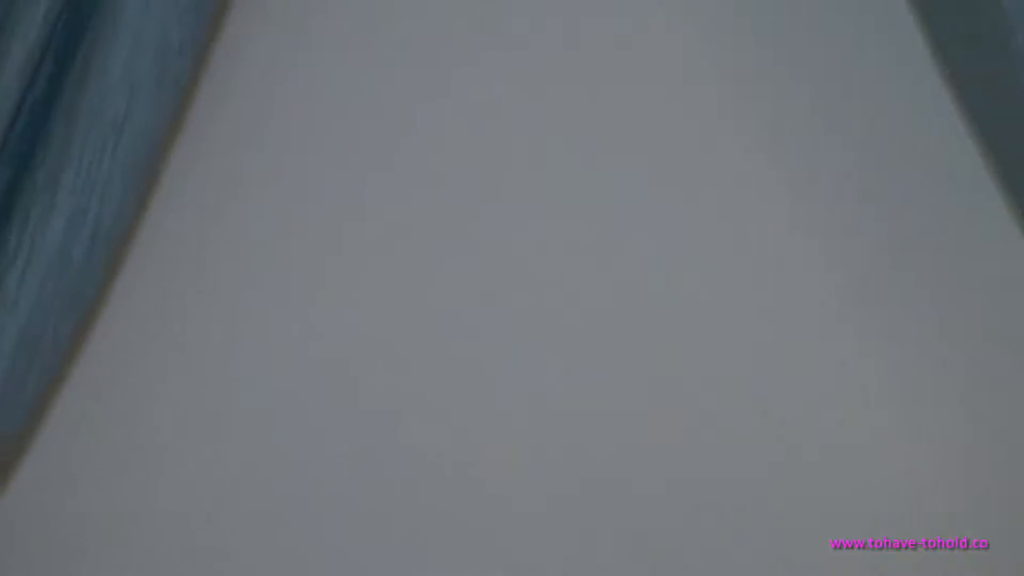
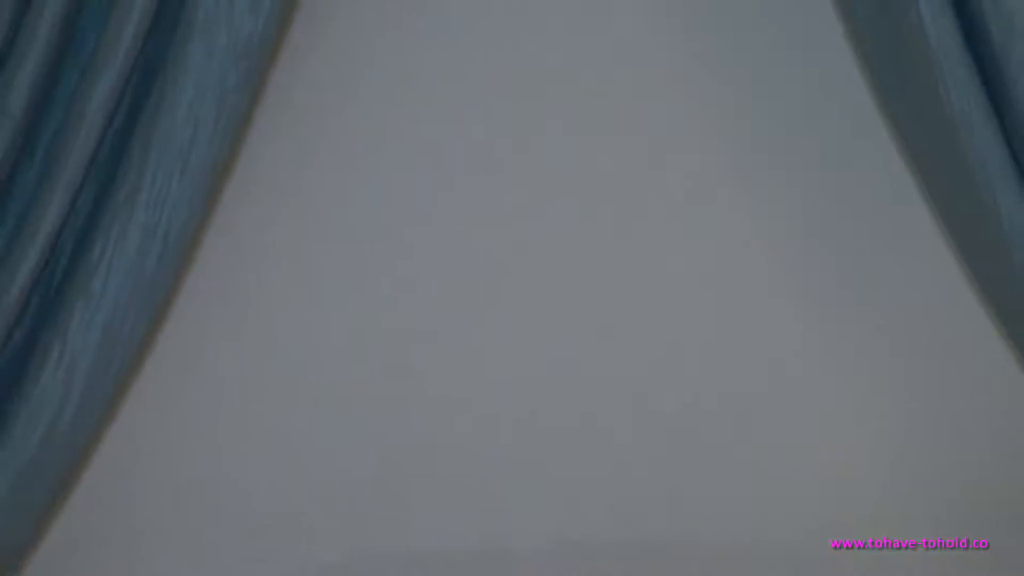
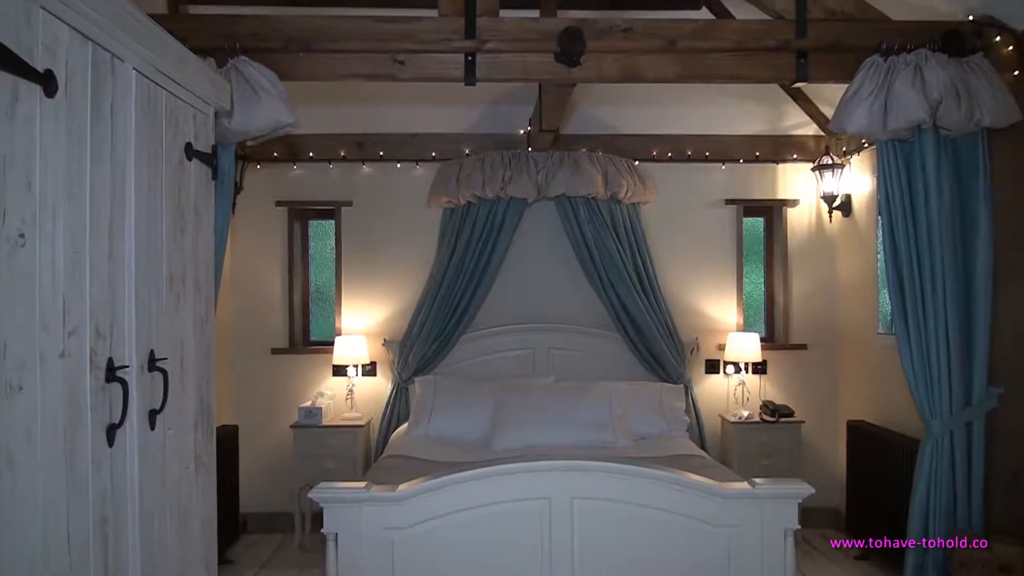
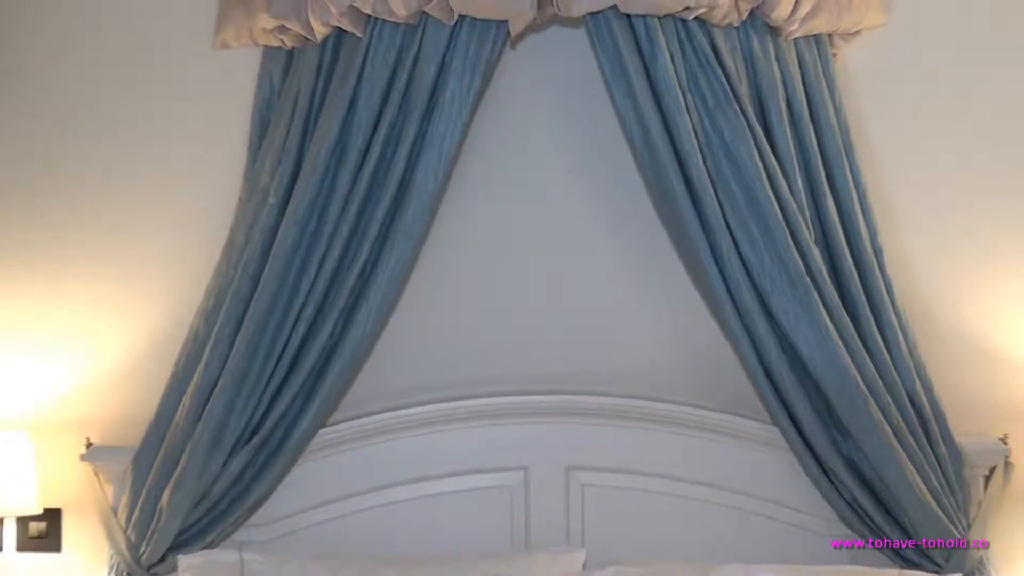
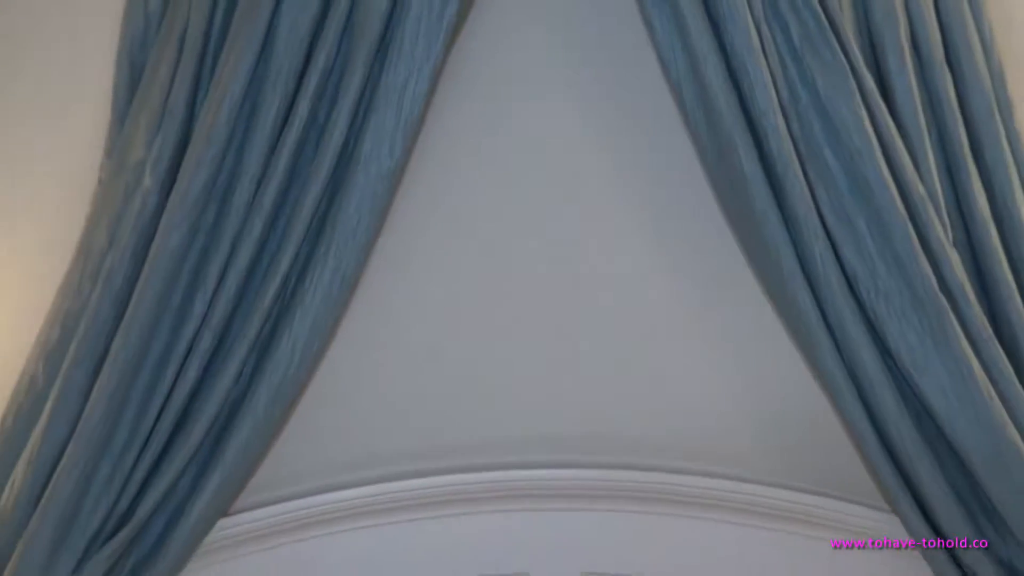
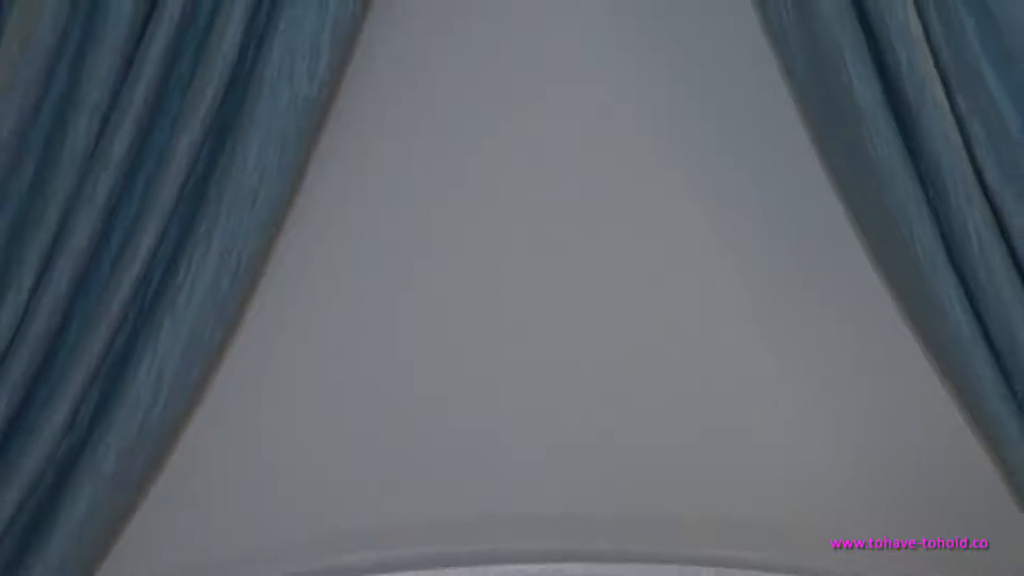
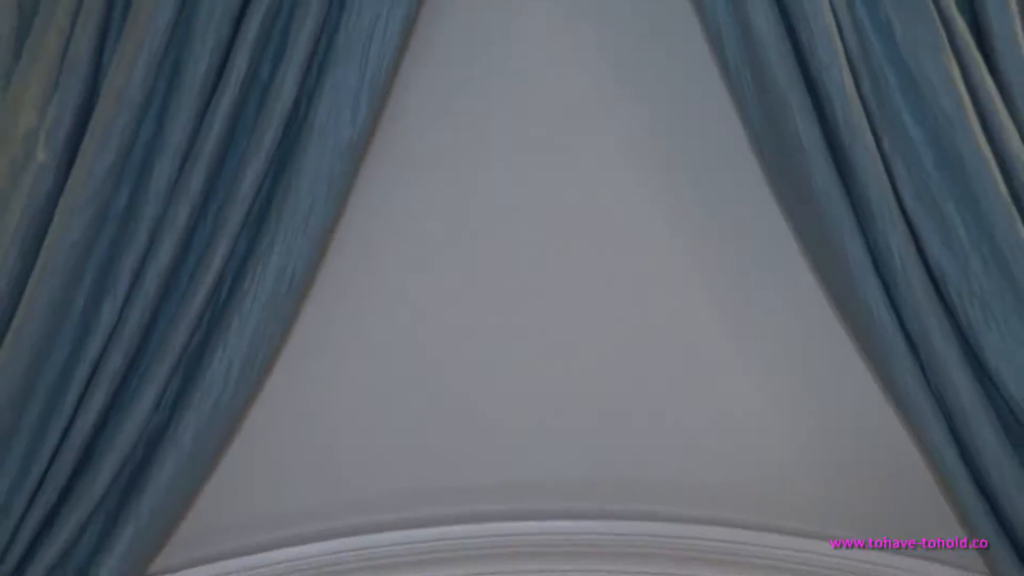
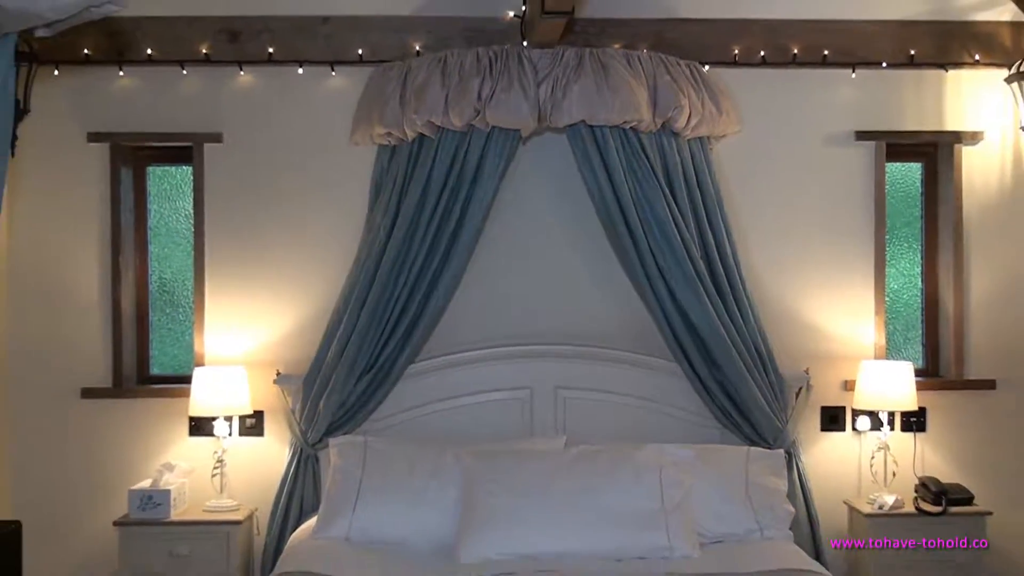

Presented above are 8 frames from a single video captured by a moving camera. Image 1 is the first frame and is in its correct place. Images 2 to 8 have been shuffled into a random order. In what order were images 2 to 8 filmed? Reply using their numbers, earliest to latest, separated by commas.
2, 6, 7, 5, 4, 8, 3
